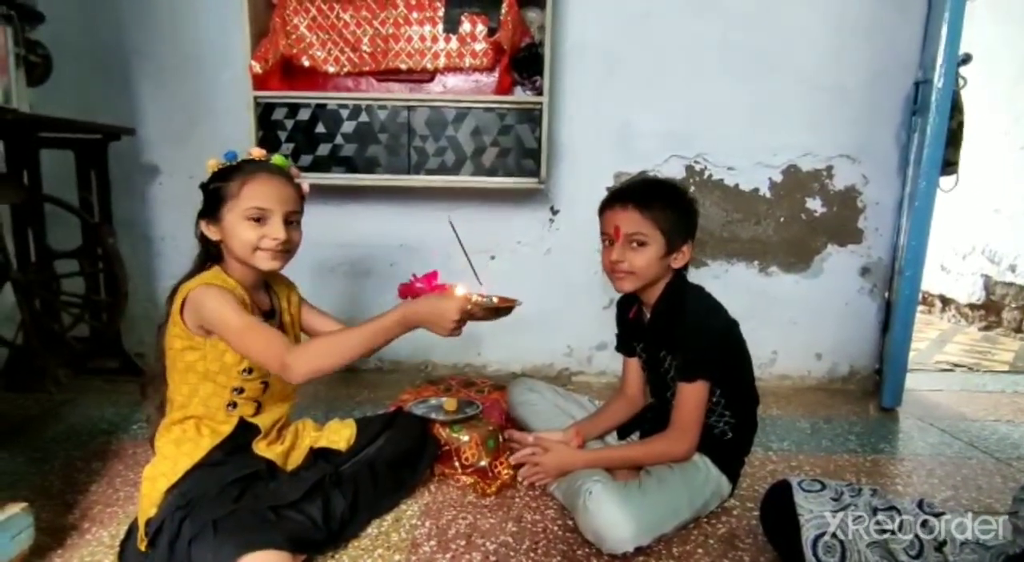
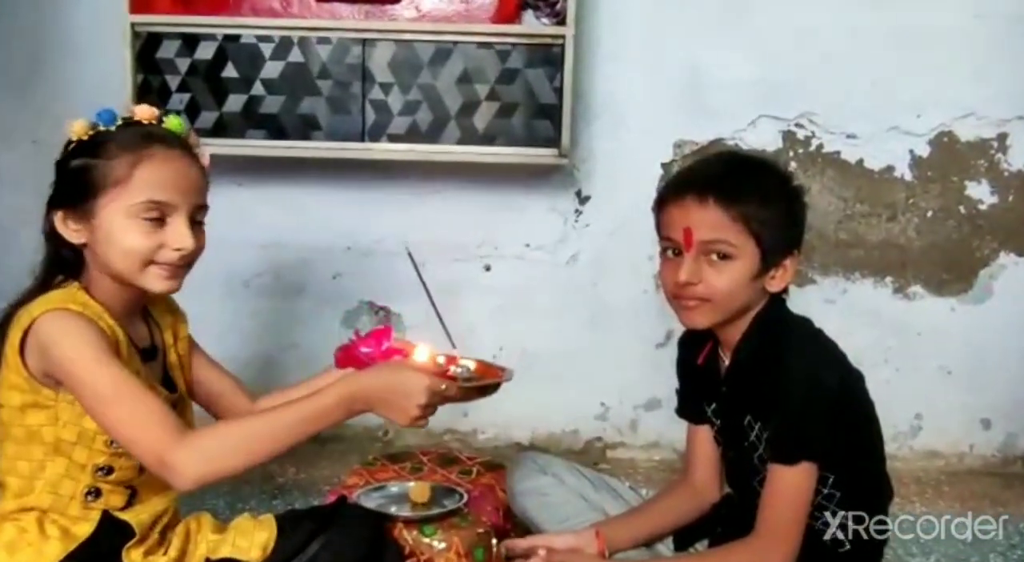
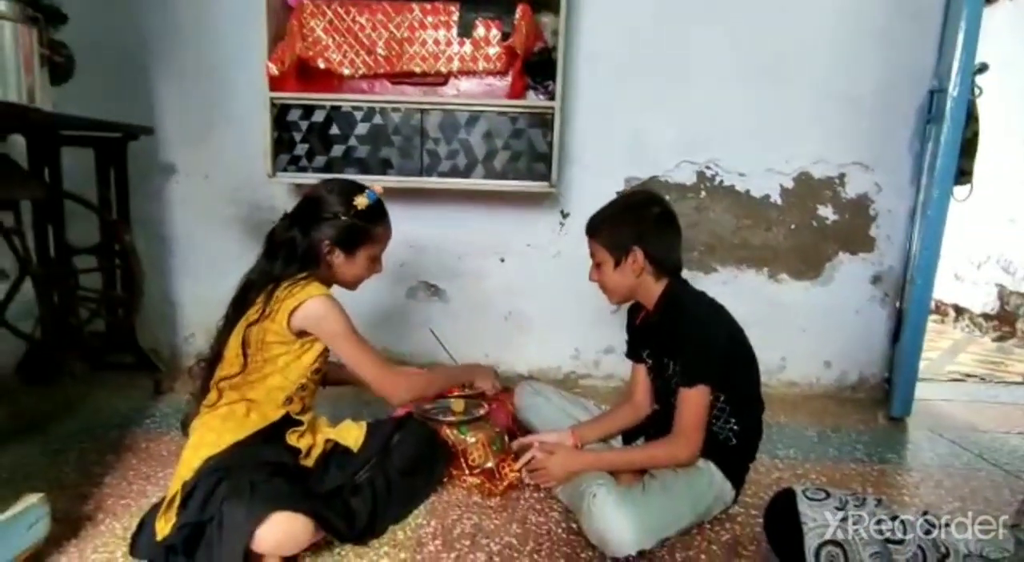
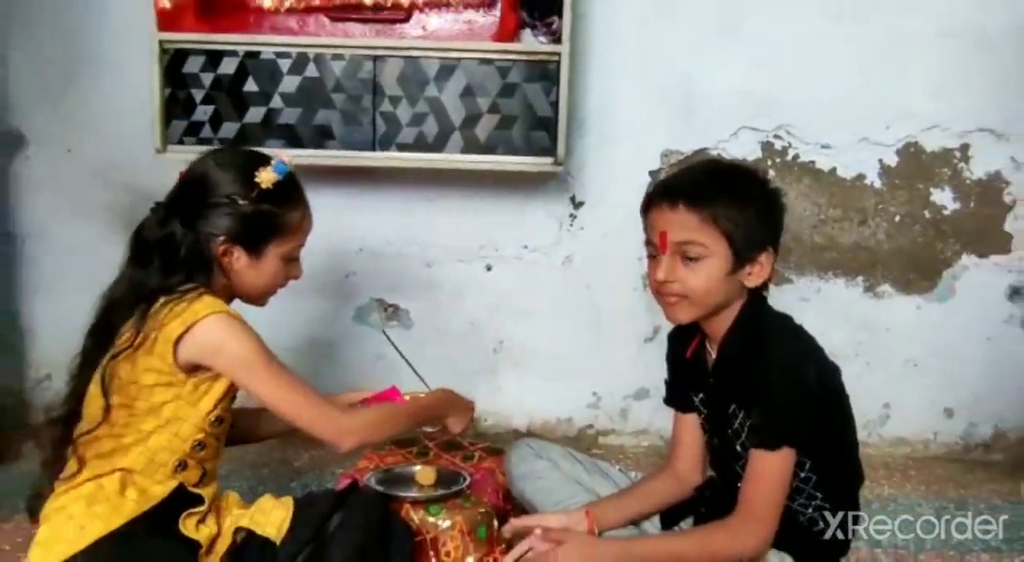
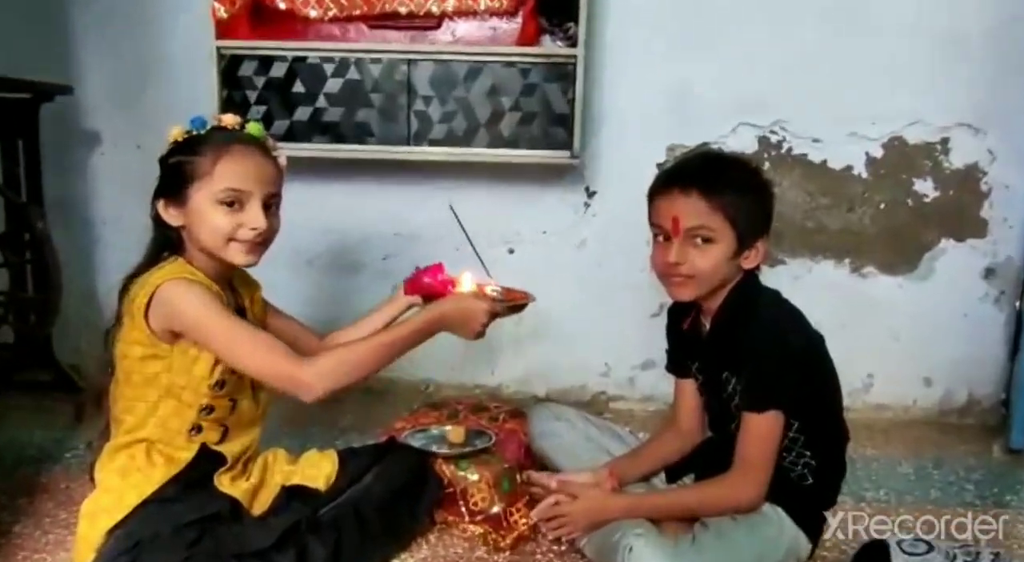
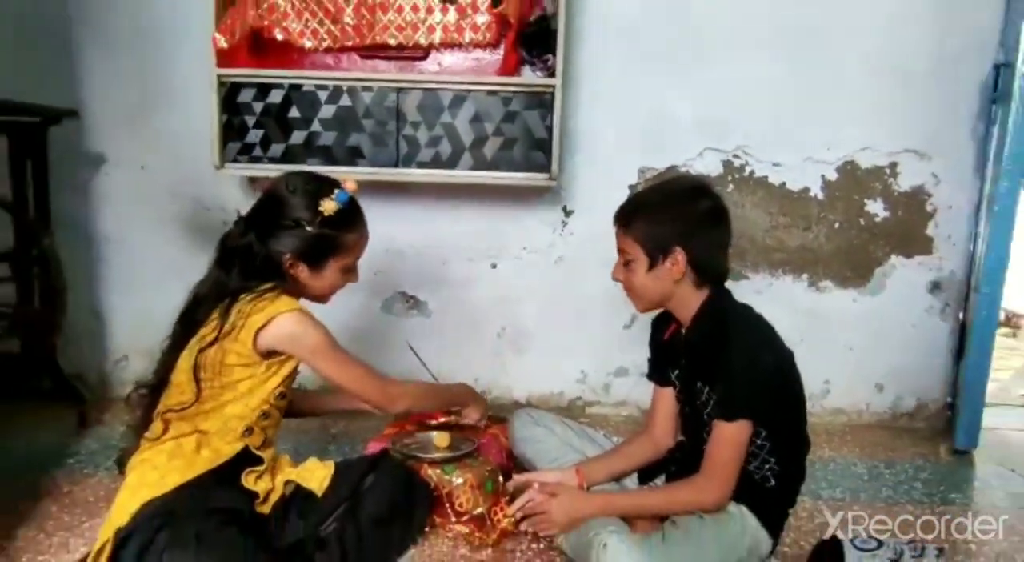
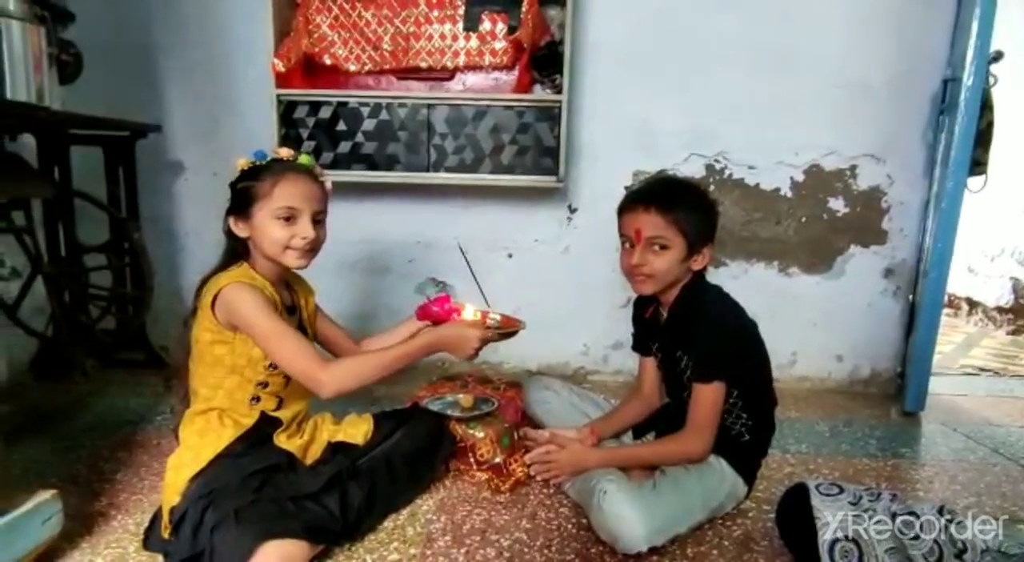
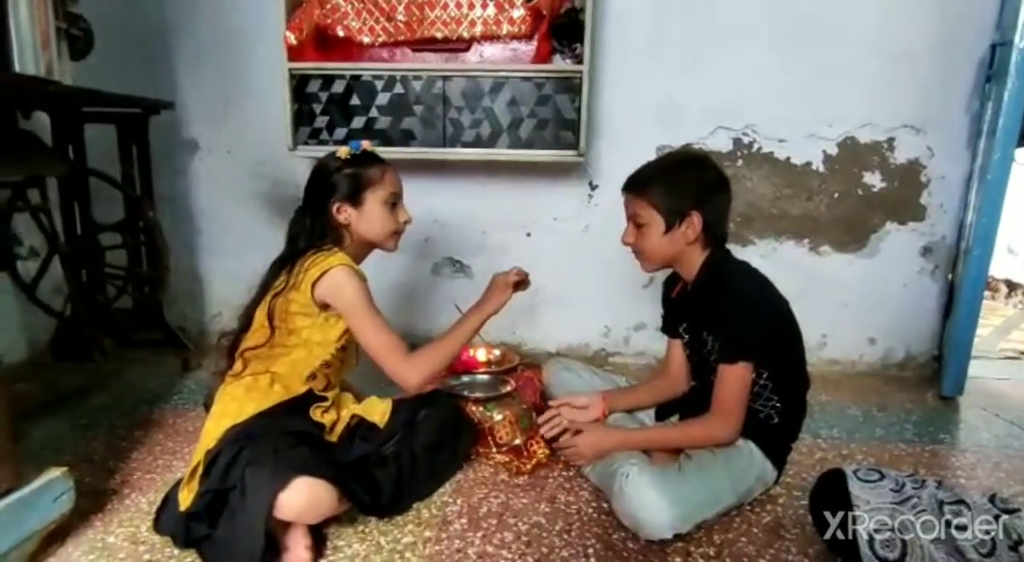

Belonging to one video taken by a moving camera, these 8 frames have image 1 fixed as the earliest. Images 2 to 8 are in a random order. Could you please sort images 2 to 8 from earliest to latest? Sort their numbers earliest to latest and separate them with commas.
7, 5, 2, 4, 6, 3, 8
